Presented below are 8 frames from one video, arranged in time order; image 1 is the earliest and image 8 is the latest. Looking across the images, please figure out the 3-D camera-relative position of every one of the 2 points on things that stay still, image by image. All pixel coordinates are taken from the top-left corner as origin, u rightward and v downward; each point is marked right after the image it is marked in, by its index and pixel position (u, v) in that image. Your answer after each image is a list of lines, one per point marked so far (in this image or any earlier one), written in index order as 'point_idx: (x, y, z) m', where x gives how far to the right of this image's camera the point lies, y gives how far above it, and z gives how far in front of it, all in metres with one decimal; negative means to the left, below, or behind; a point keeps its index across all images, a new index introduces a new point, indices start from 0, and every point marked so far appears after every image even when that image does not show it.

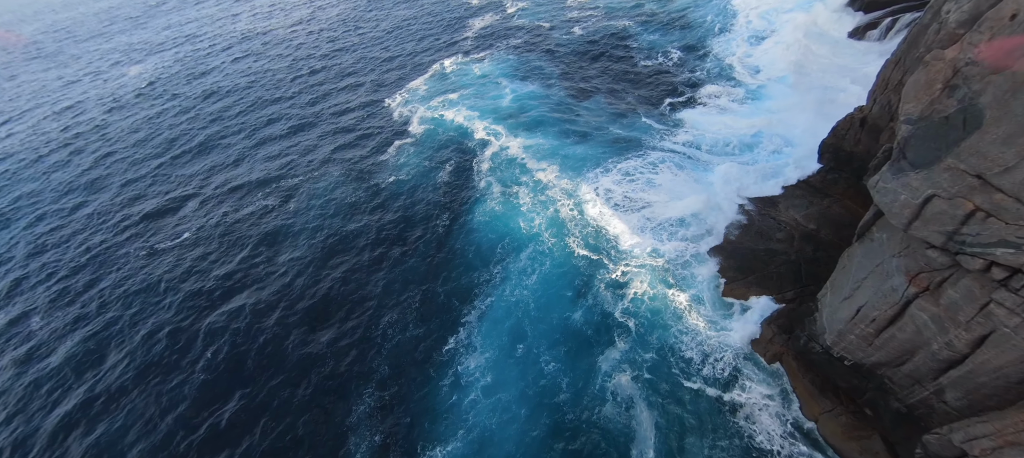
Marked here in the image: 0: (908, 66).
0: (+16.7, +6.7, +18.1) m
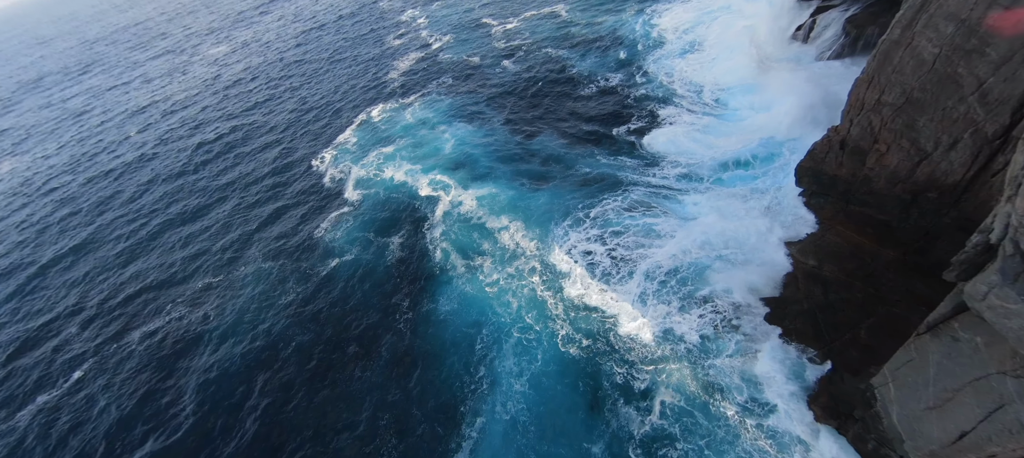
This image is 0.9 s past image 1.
0: (+14.5, +5.5, +16.7) m
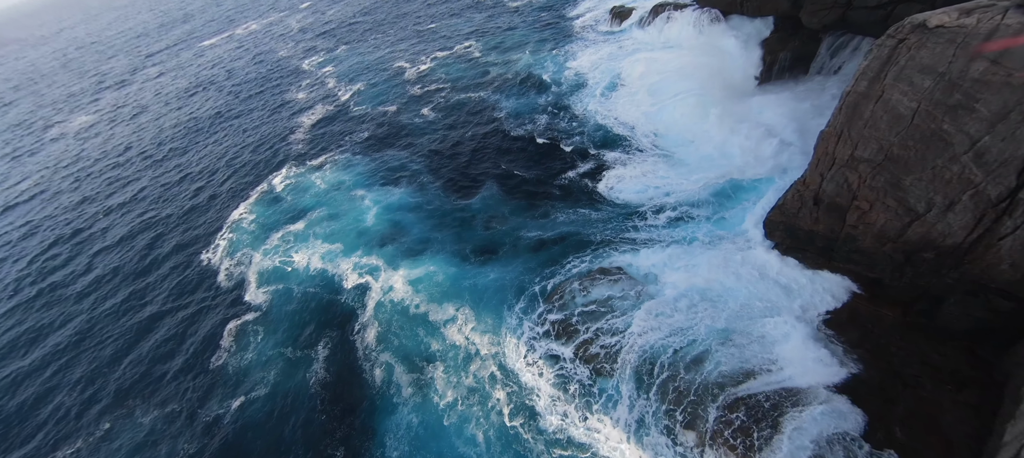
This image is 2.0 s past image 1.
0: (+12.2, +3.0, +15.2) m
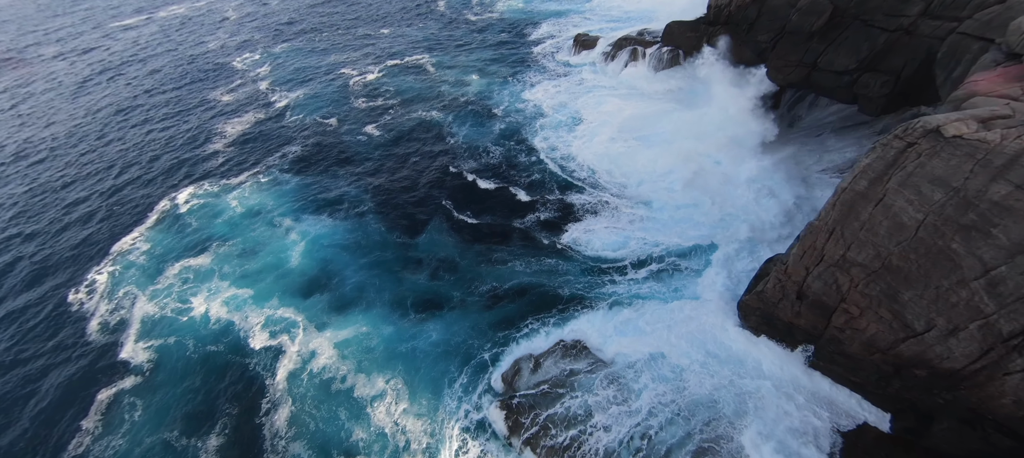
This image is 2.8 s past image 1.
0: (+10.8, -0.5, +13.5) m
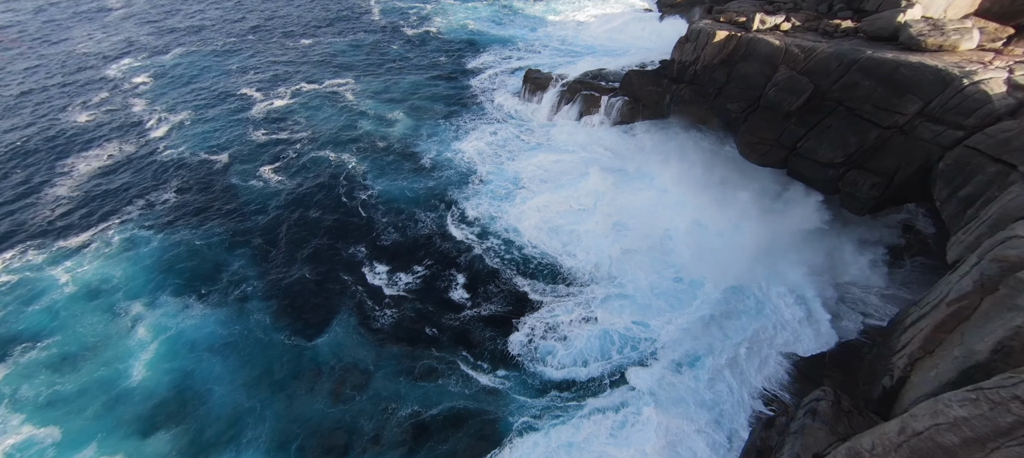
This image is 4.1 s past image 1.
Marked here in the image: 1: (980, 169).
0: (+8.9, -6.1, +9.3) m
1: (+18.1, +2.3, +16.7) m
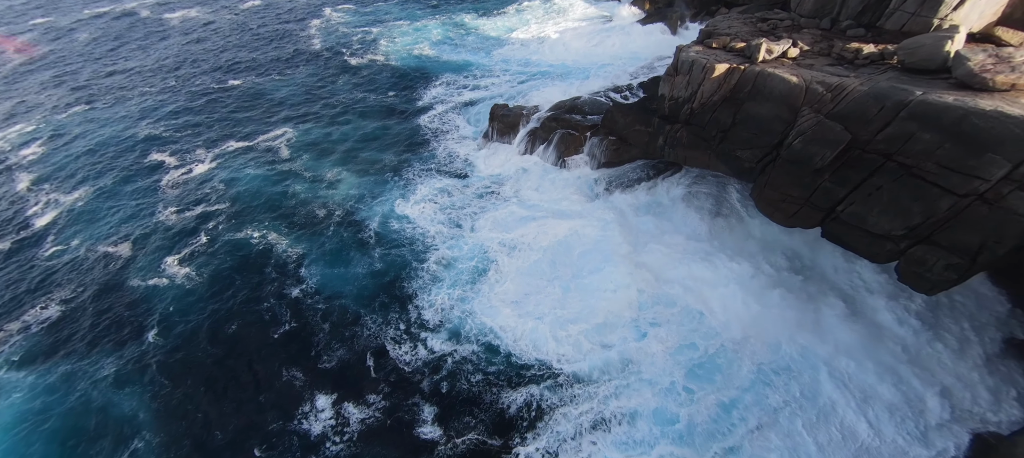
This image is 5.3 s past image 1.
0: (+9.4, -10.1, +4.4) m
1: (+17.4, -1.0, +12.4) m
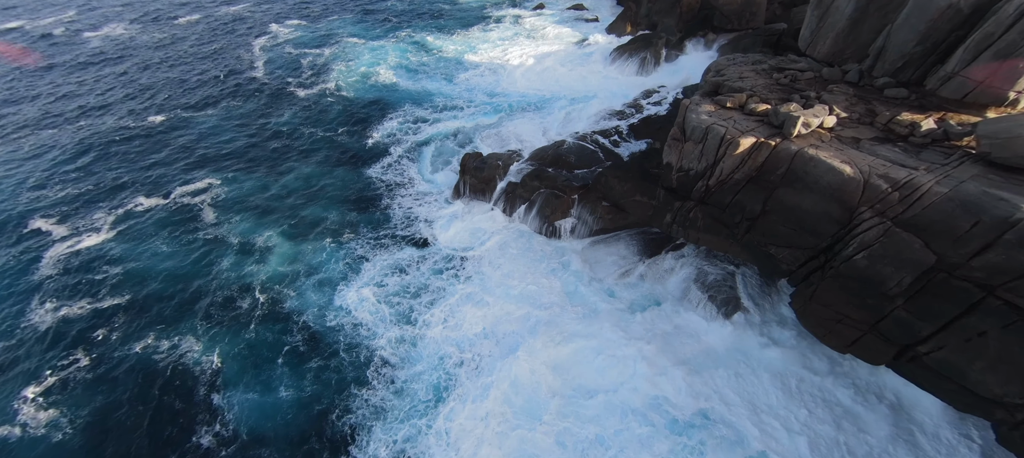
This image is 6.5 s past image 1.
0: (+10.0, -15.2, -0.2) m
1: (+17.3, -5.8, +8.3) m
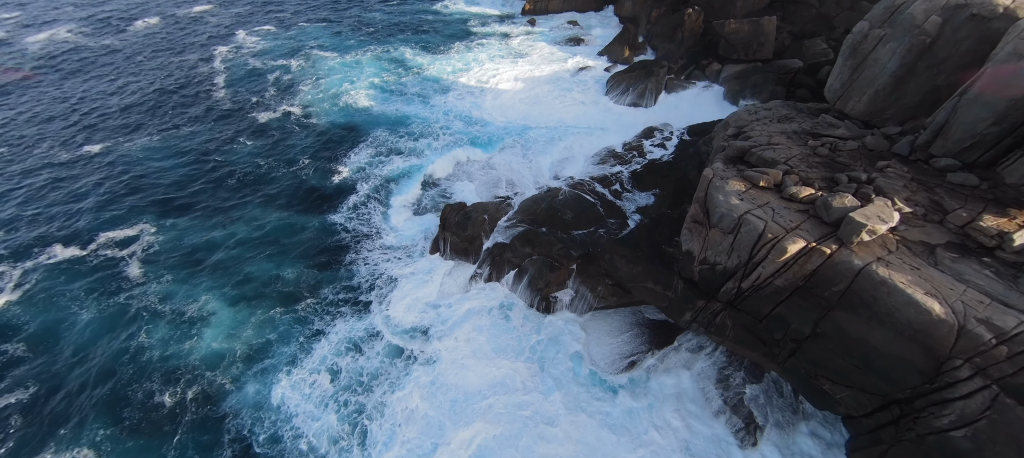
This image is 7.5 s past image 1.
0: (+10.1, -19.7, -3.8) m
1: (+17.2, -10.4, +4.8) m
